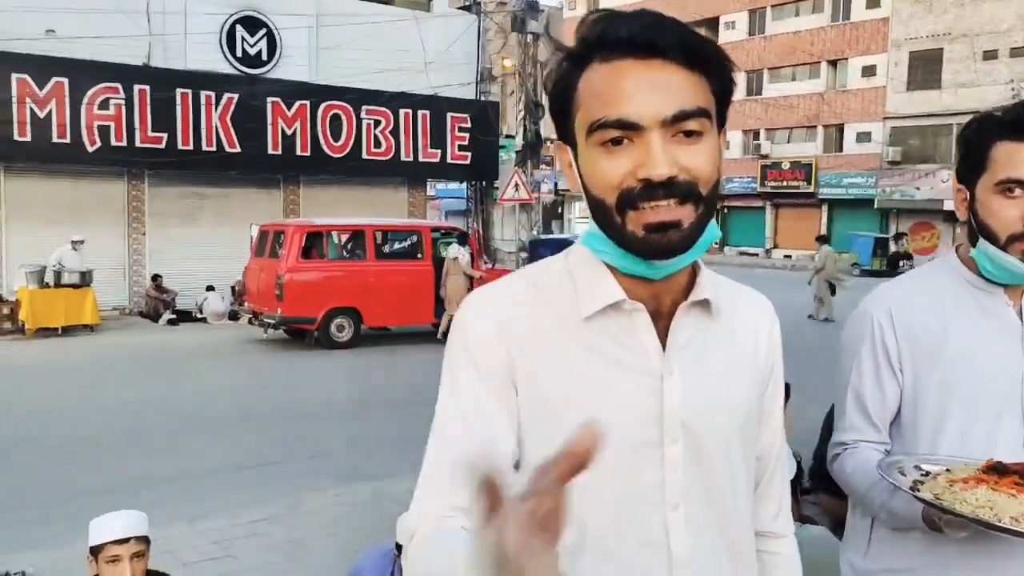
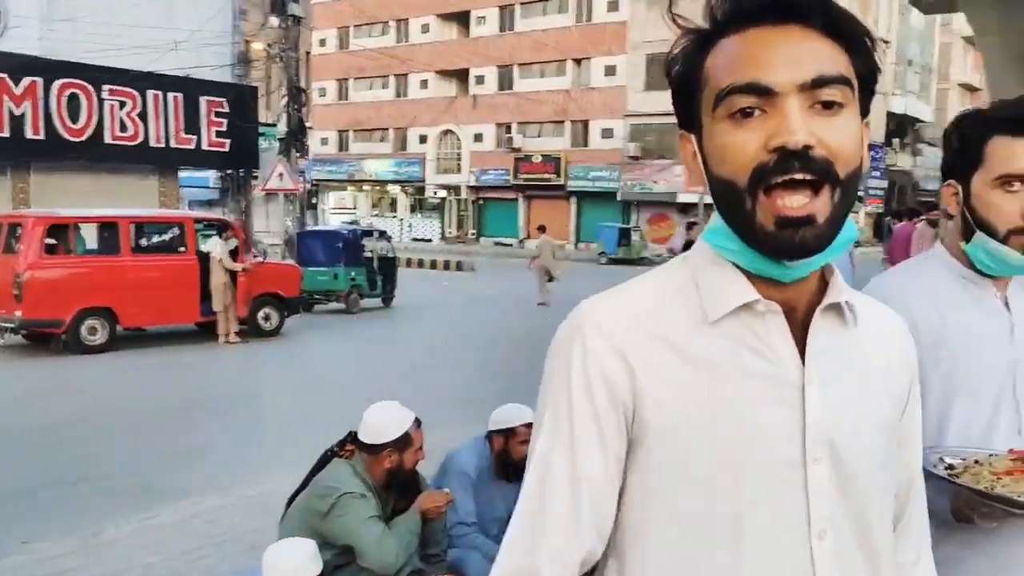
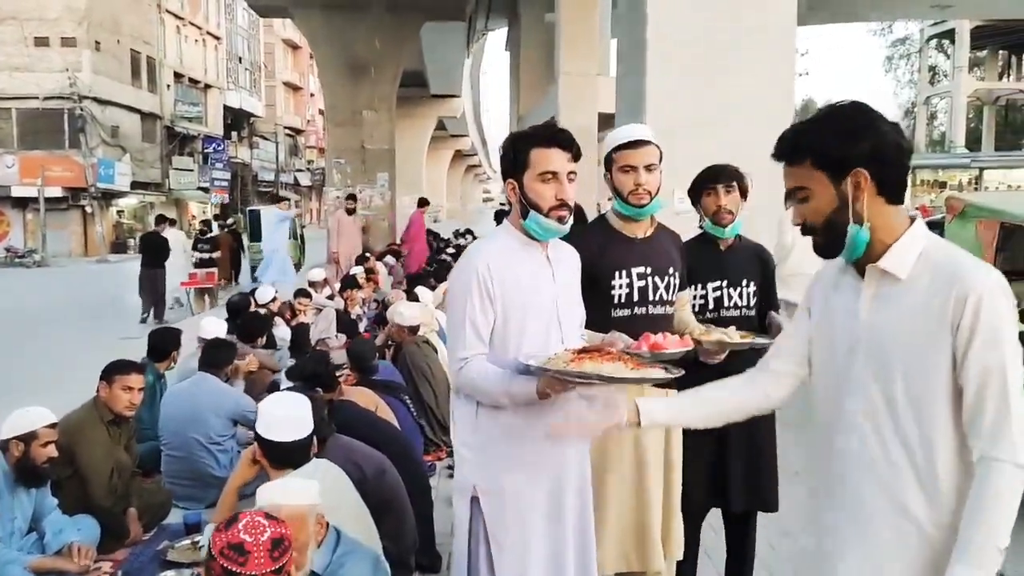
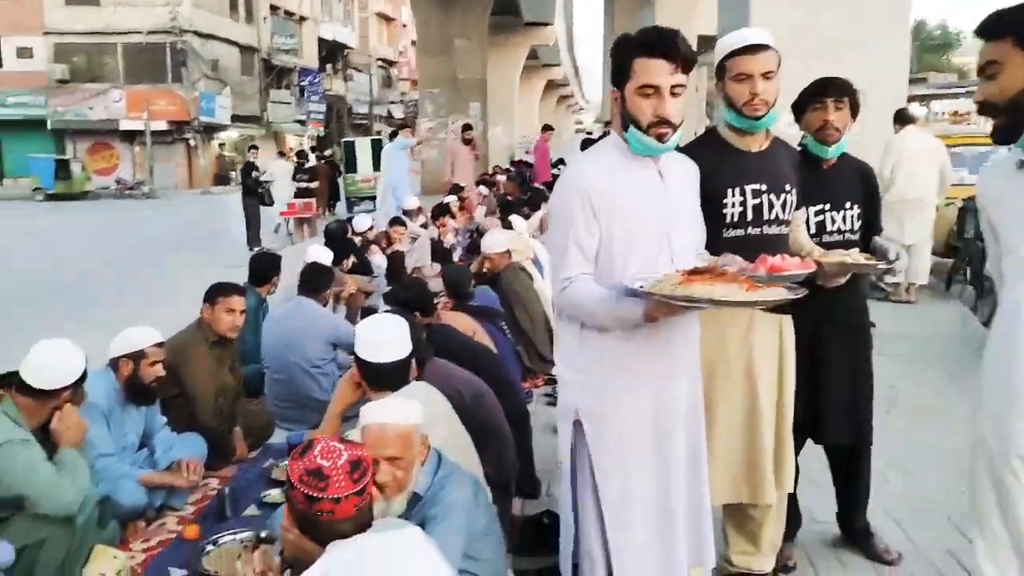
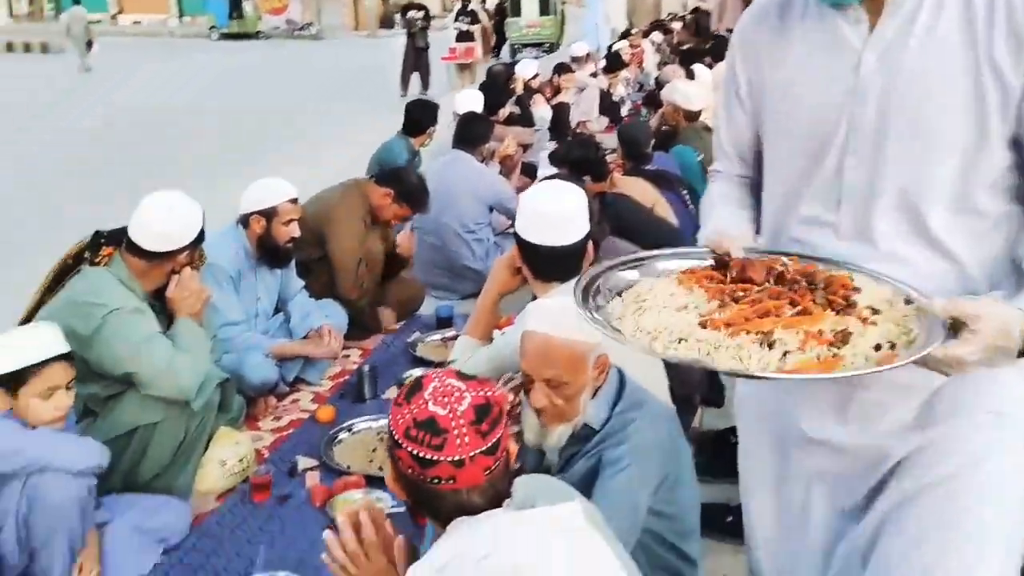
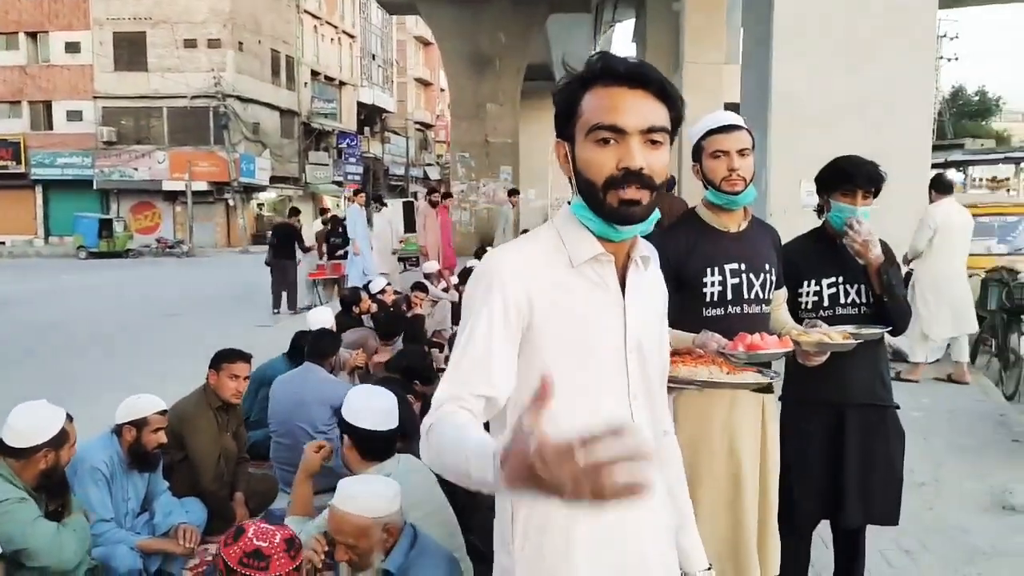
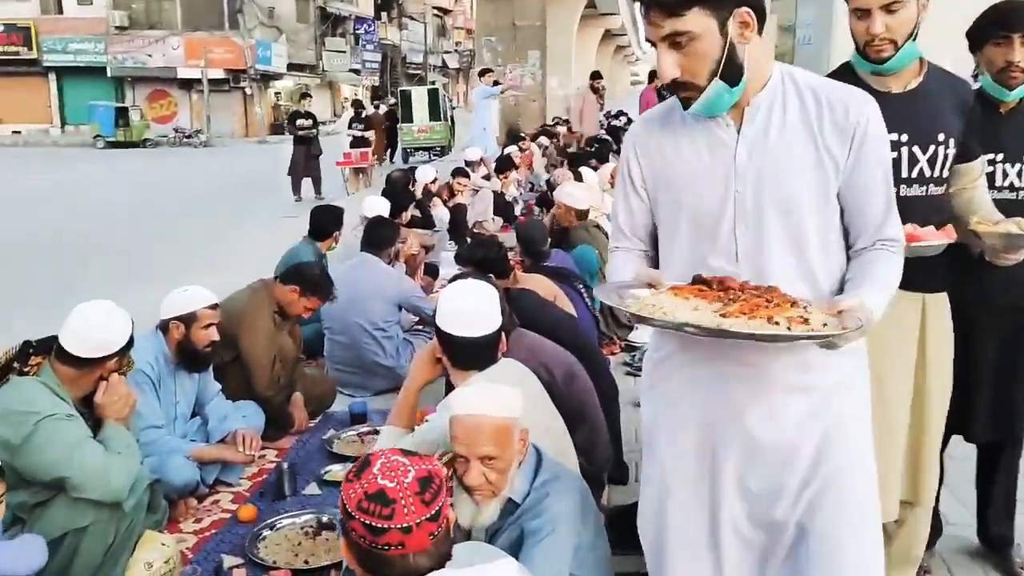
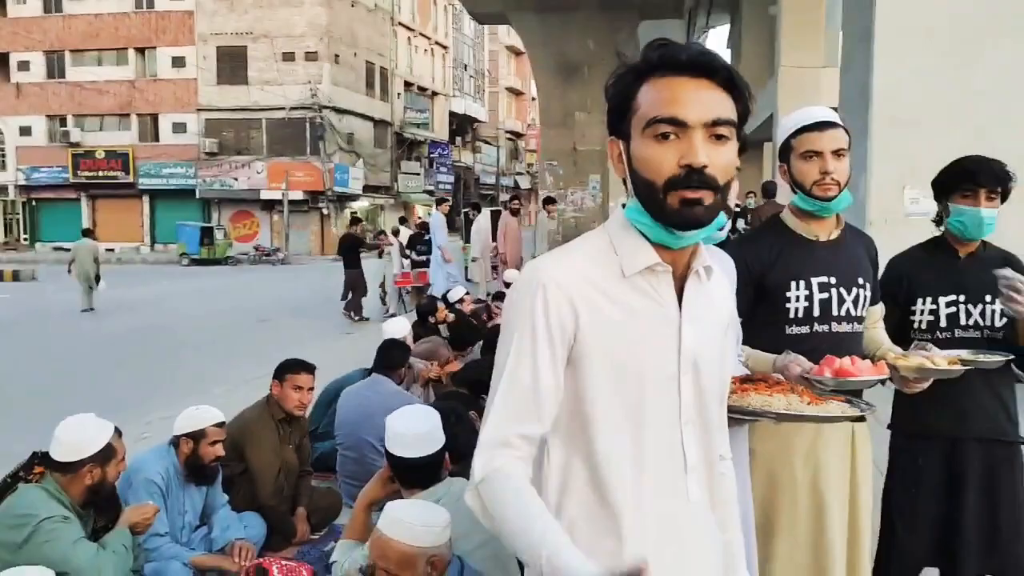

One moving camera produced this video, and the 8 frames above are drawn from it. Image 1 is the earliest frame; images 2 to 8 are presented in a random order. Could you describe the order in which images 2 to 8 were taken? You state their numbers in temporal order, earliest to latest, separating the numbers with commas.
2, 8, 6, 3, 4, 7, 5
